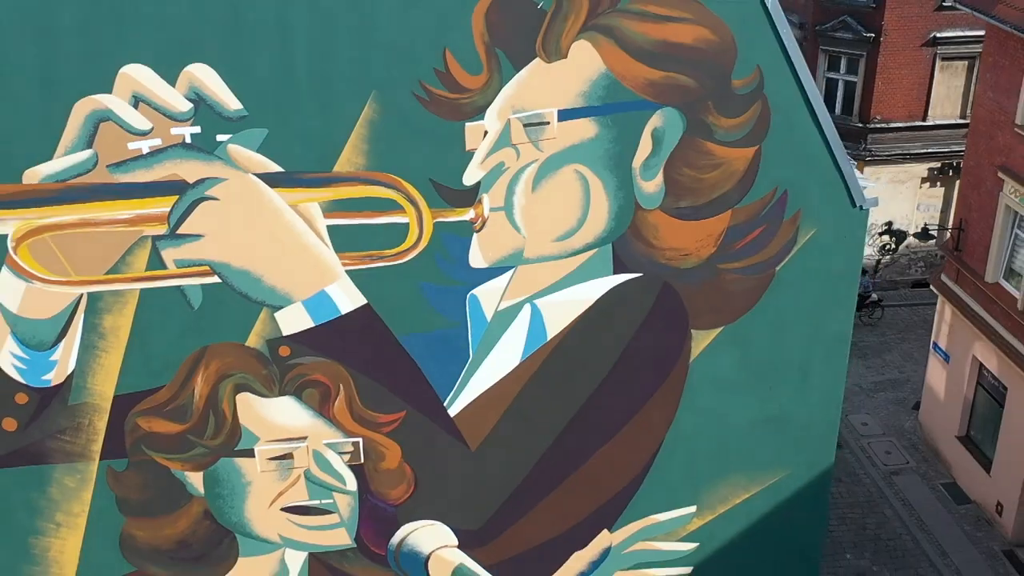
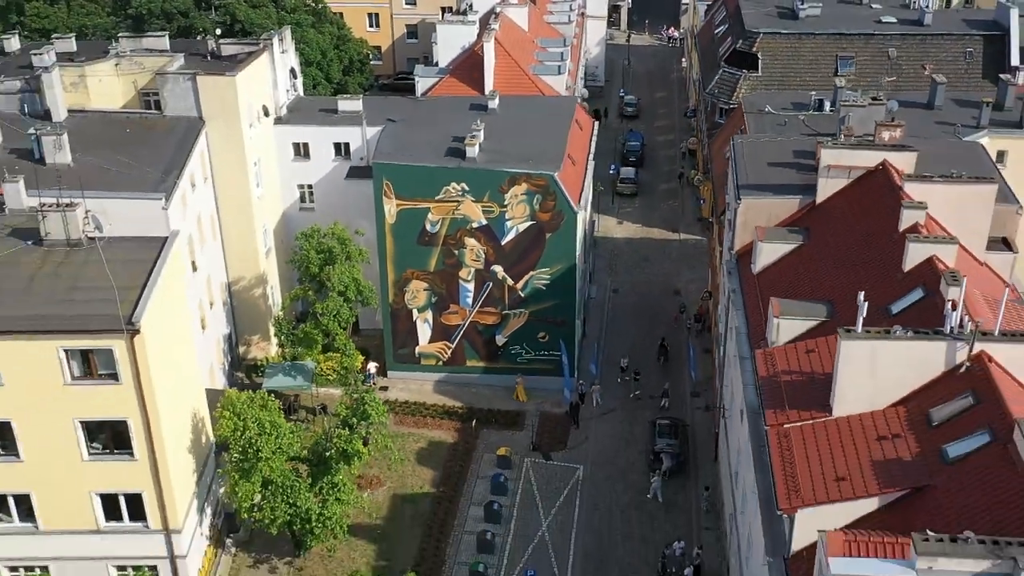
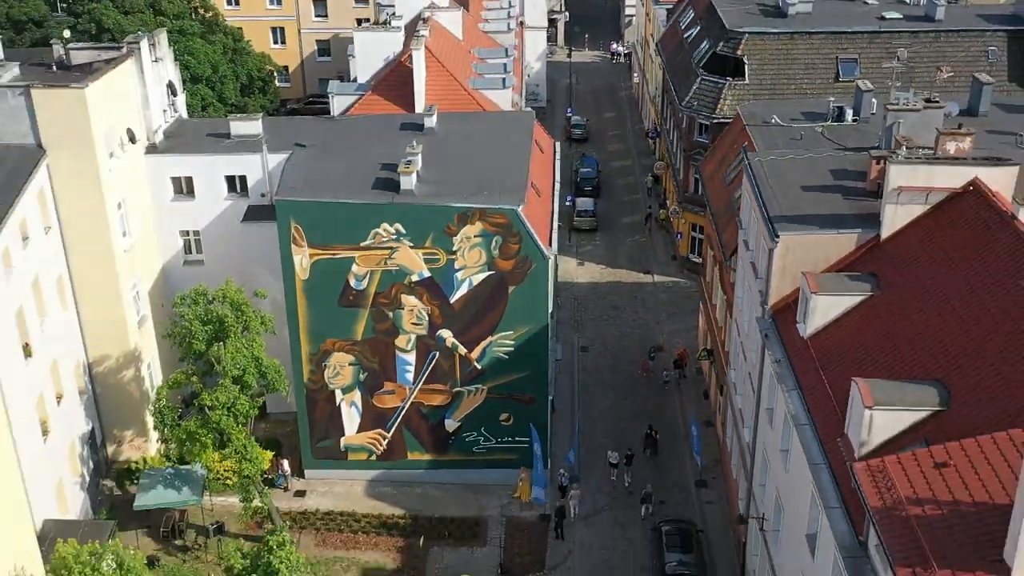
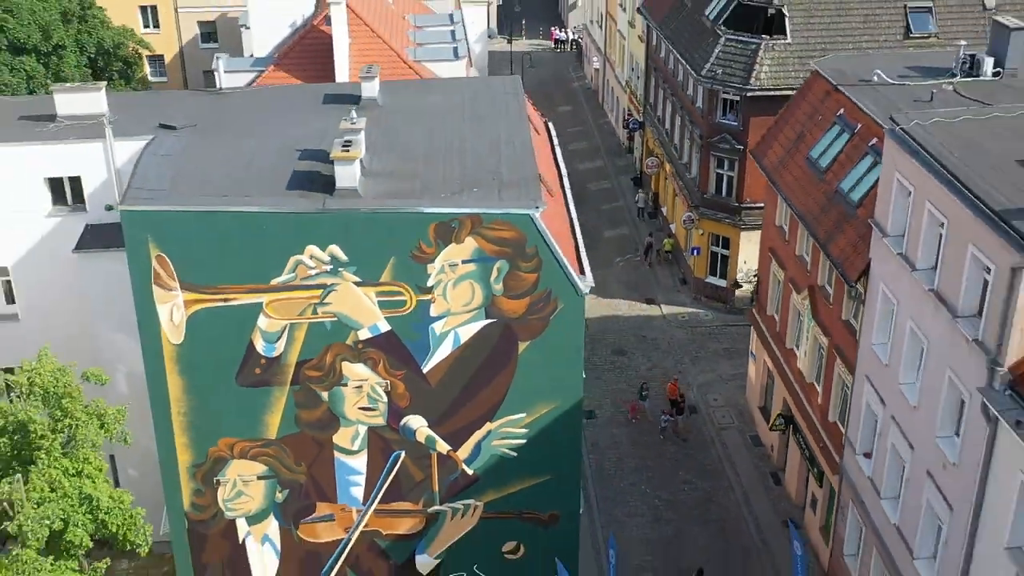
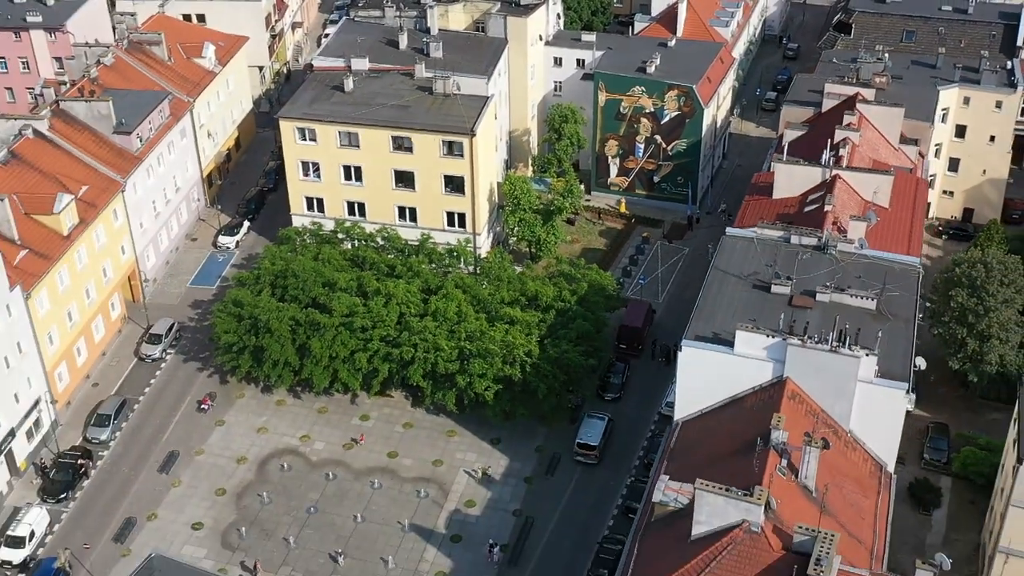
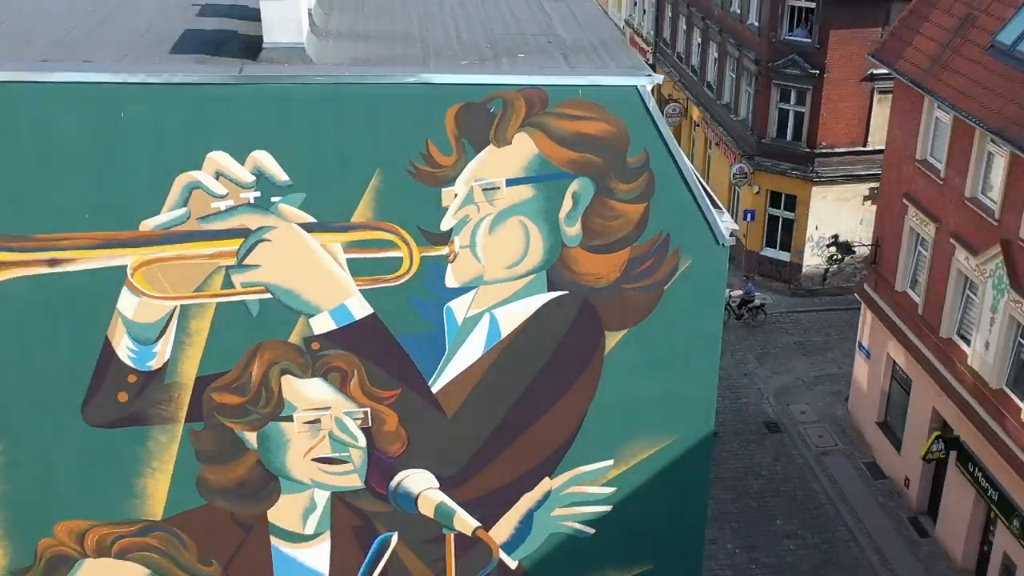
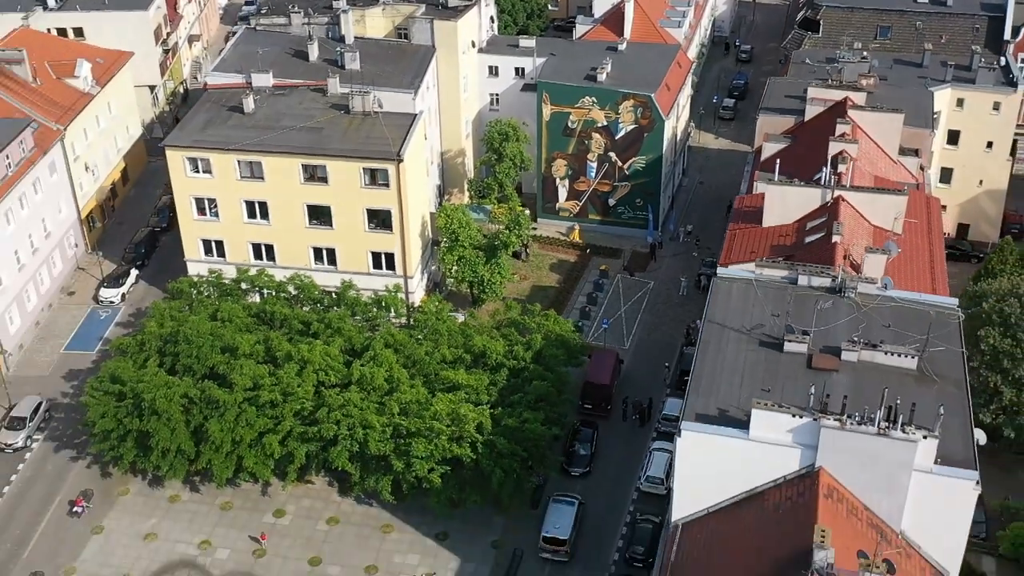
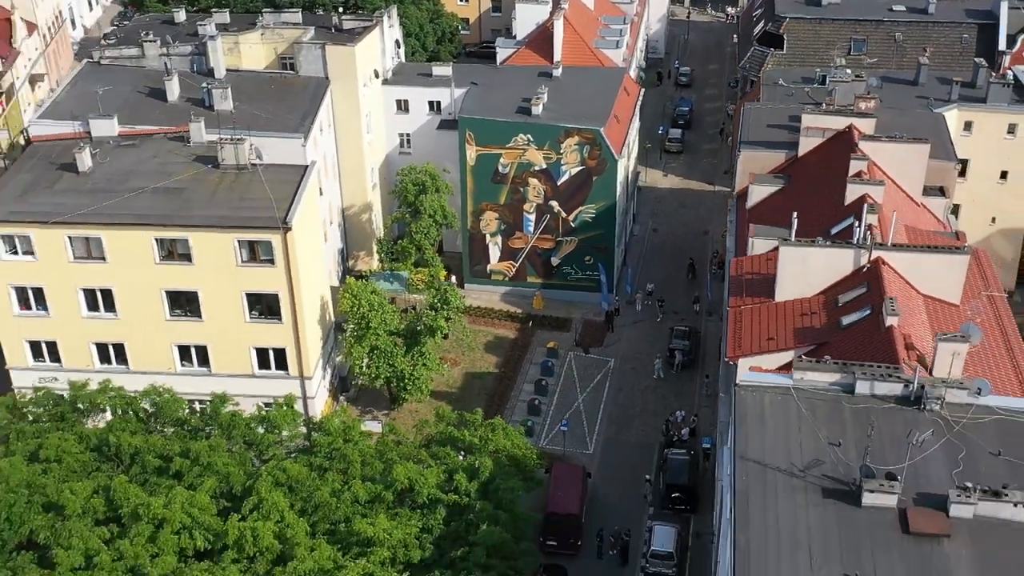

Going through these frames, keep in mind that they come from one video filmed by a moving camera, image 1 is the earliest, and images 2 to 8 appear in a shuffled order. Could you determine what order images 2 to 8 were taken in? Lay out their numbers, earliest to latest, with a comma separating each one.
6, 4, 3, 2, 8, 7, 5
